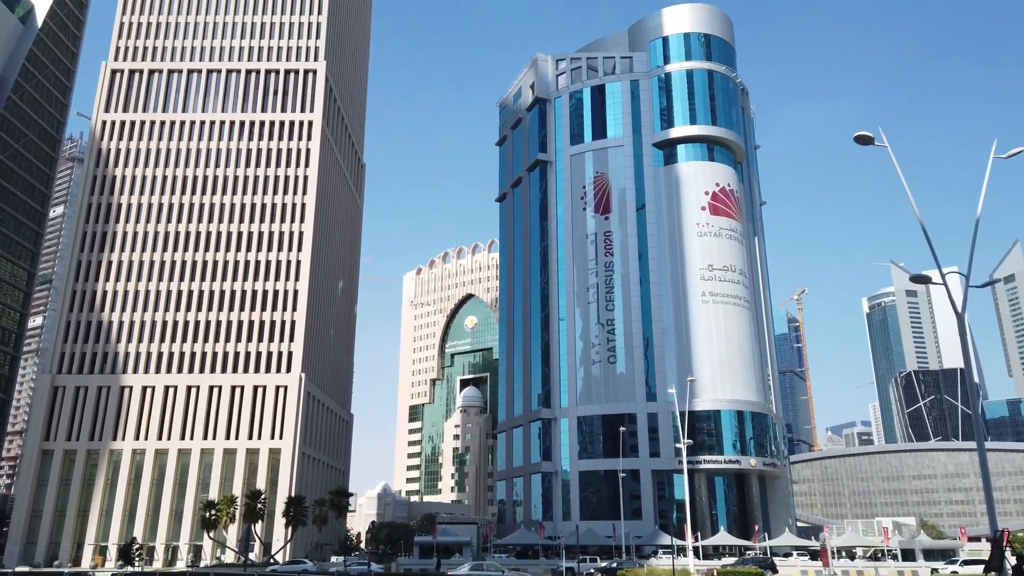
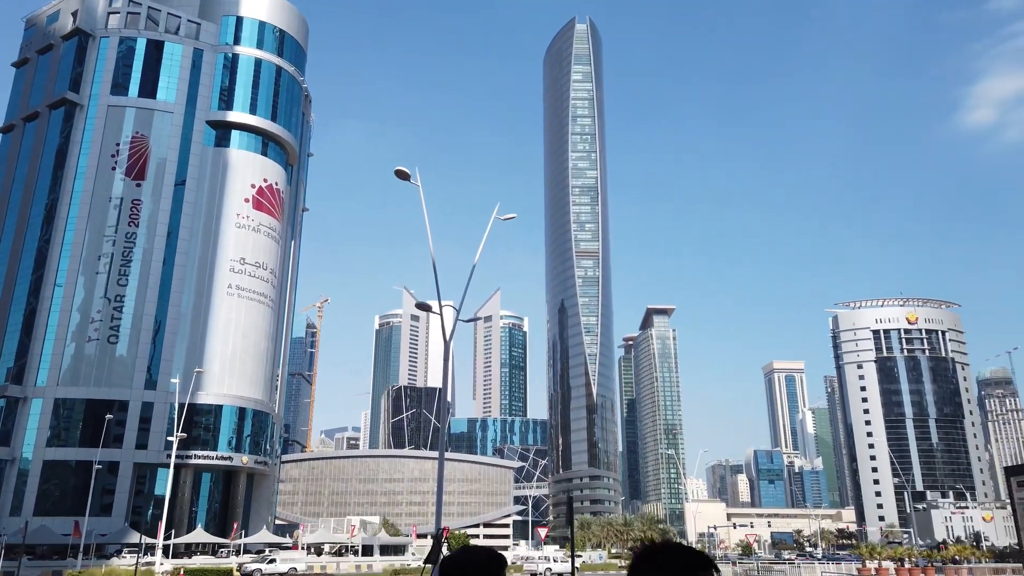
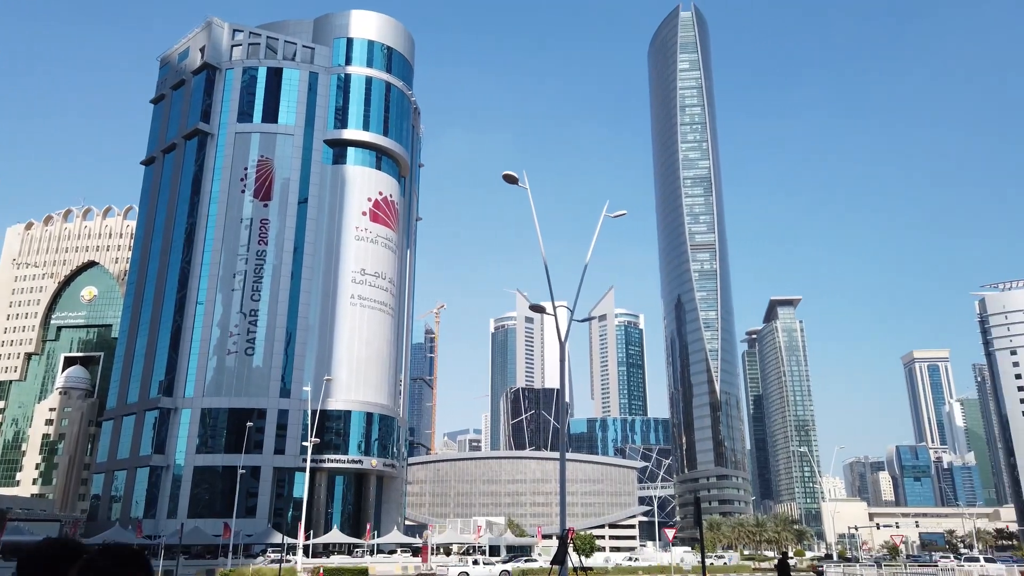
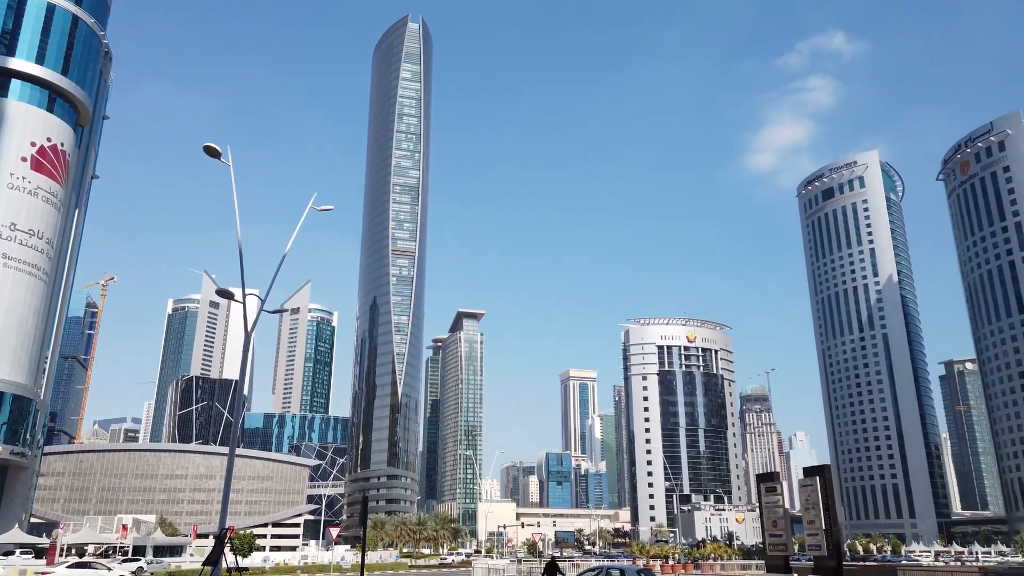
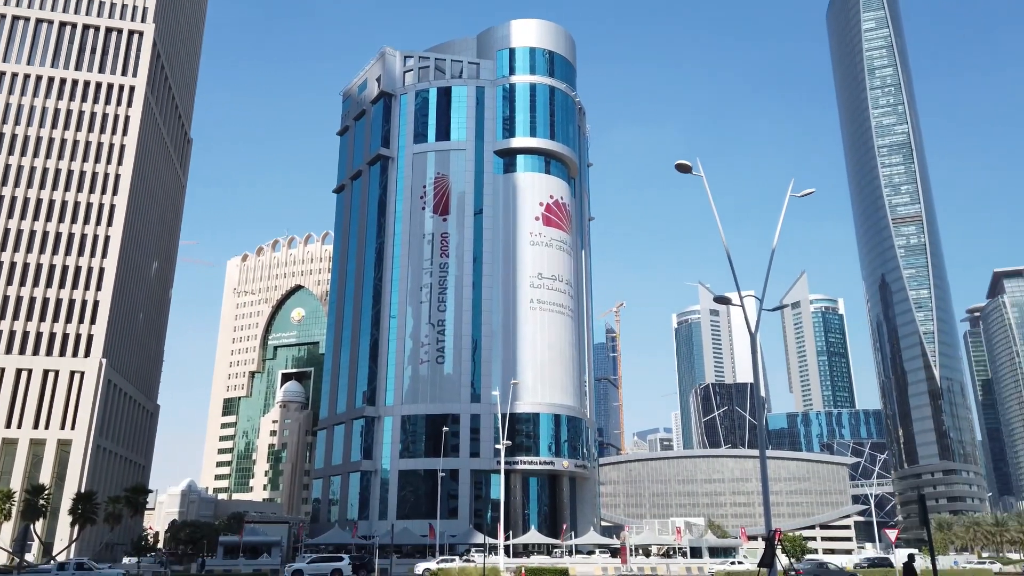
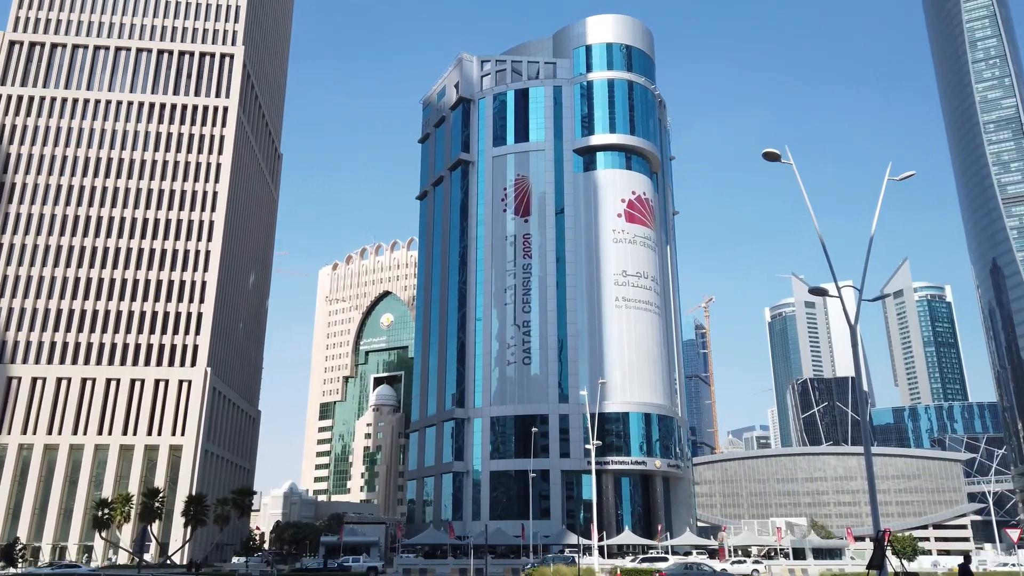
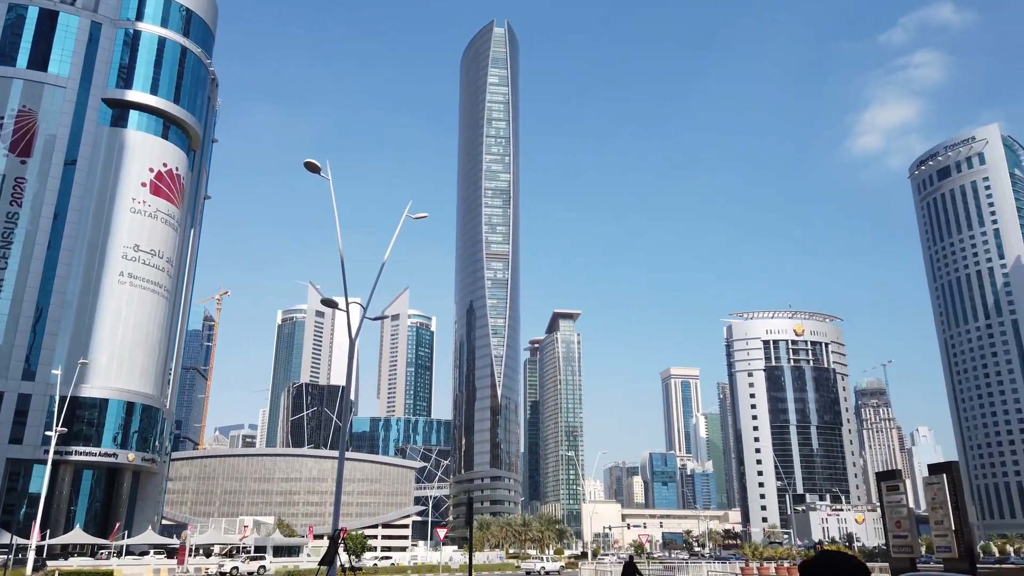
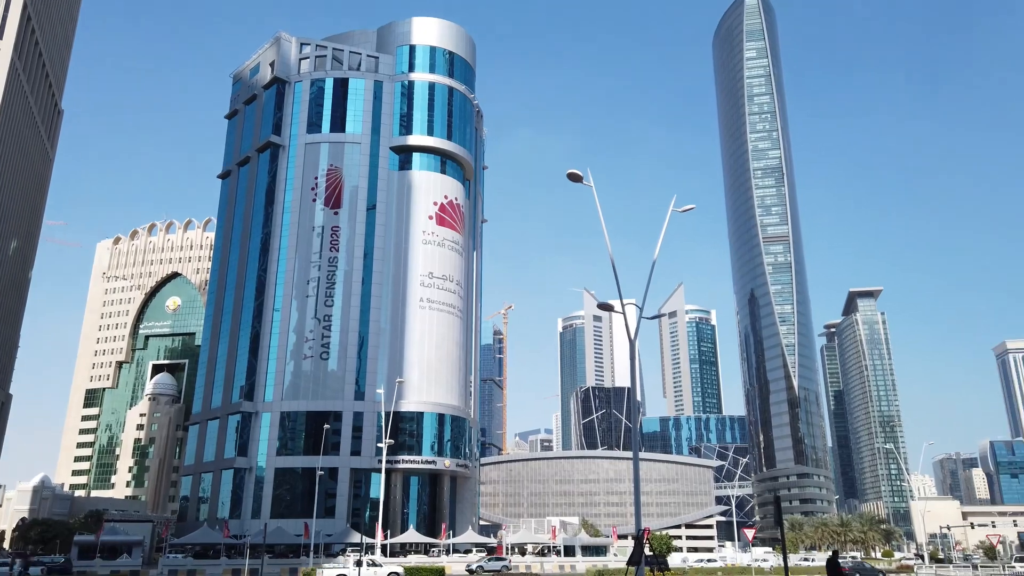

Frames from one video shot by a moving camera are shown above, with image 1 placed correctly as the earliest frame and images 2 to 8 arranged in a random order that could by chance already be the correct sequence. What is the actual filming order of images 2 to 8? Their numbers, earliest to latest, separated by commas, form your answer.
6, 5, 8, 3, 2, 7, 4
